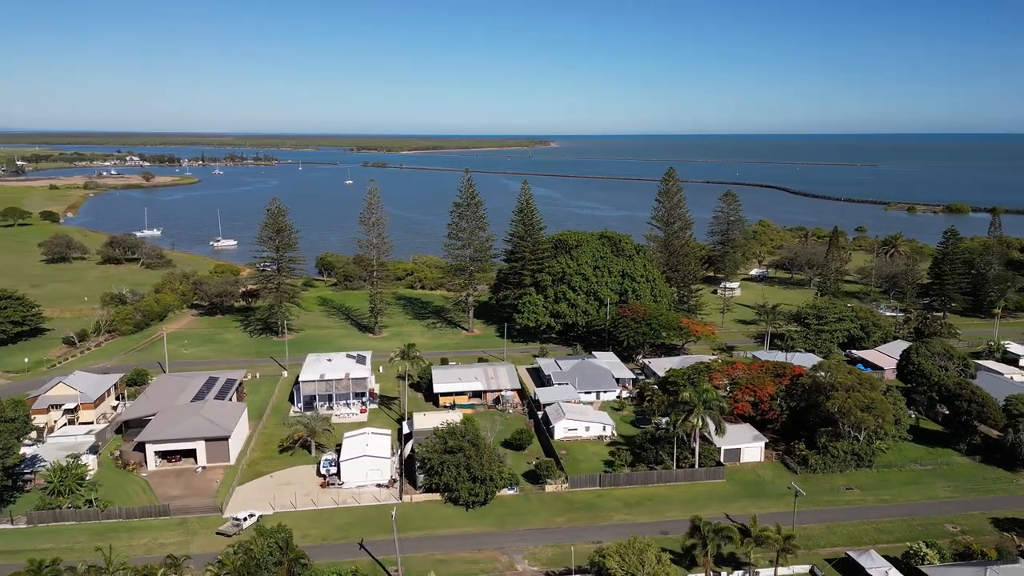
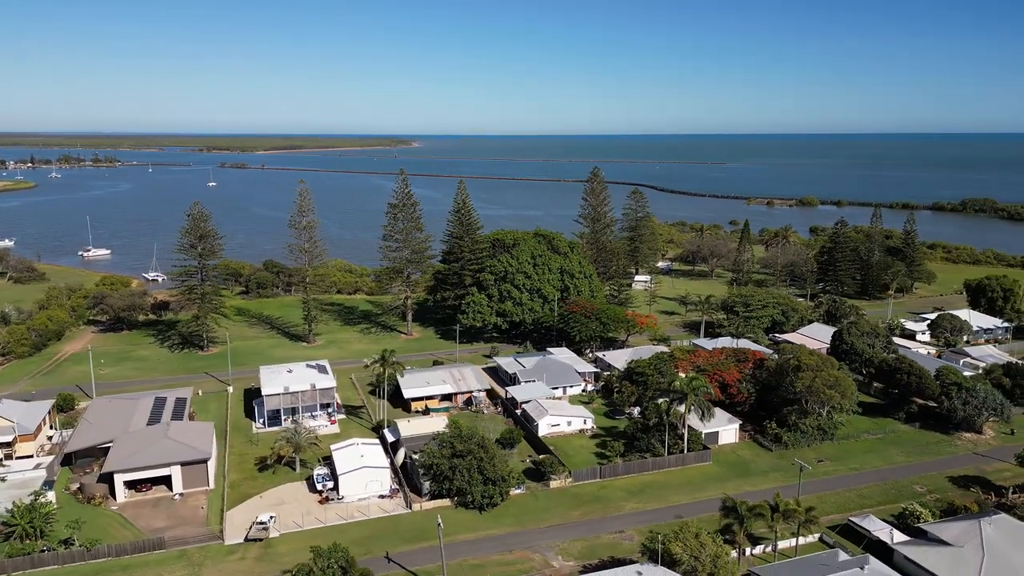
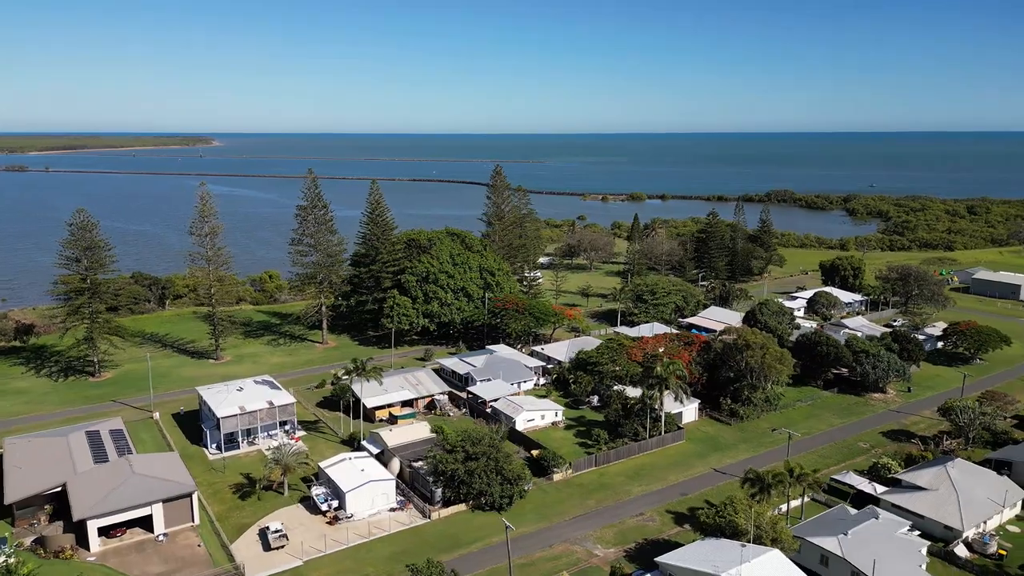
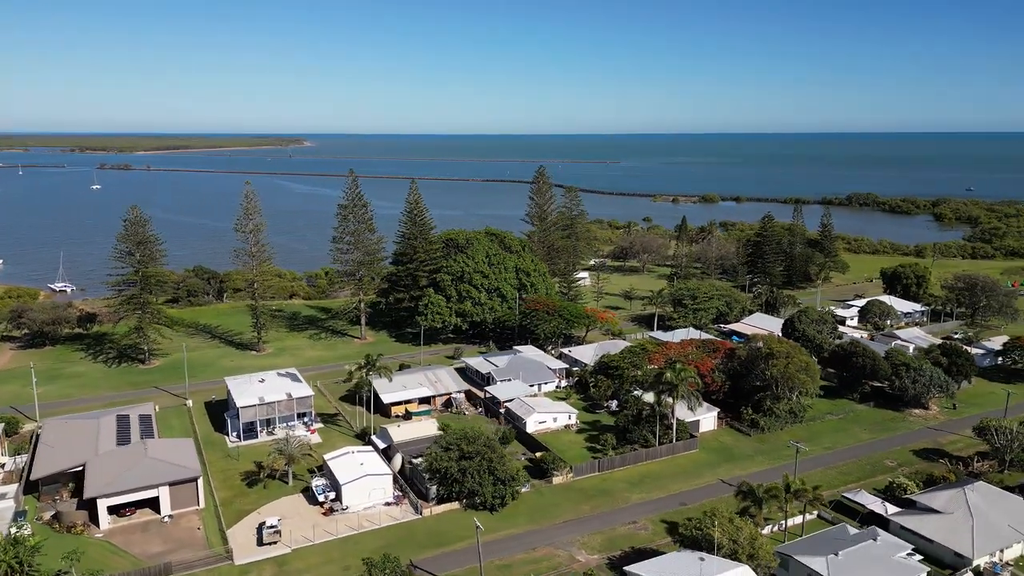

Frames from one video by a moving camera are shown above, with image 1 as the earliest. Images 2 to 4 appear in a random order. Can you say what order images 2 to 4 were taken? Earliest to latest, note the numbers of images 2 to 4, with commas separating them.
2, 4, 3
